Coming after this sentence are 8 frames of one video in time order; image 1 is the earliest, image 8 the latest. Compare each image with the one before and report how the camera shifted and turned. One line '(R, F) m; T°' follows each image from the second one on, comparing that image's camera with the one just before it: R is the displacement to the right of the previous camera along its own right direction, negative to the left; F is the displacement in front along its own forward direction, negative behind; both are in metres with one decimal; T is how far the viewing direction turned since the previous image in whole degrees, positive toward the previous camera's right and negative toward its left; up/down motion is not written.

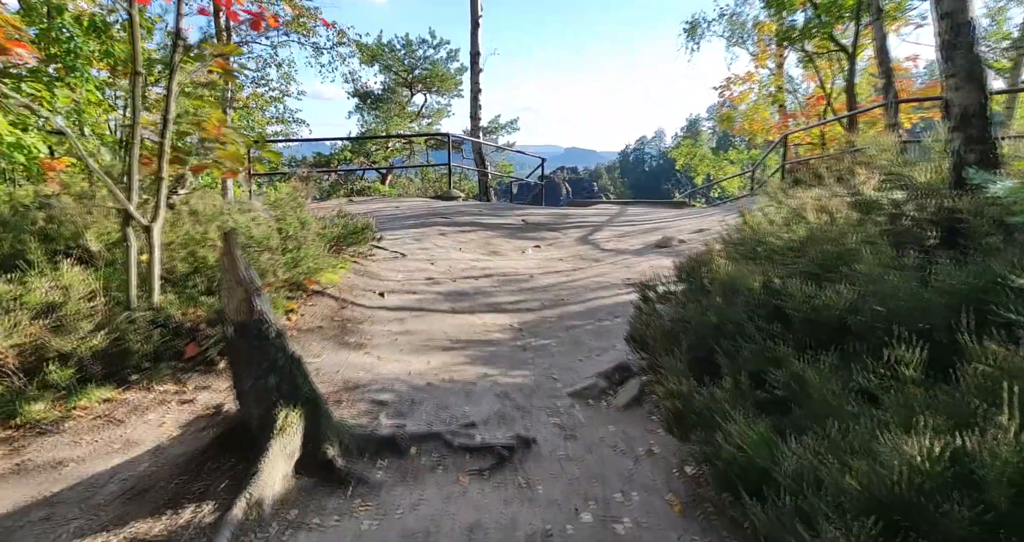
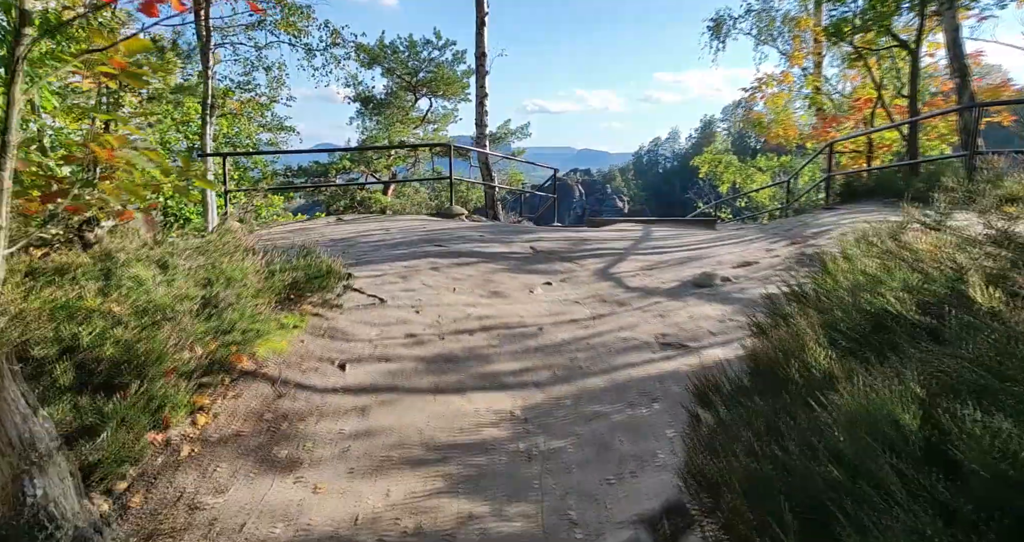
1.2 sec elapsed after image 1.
(0.0, +0.9) m; -1°
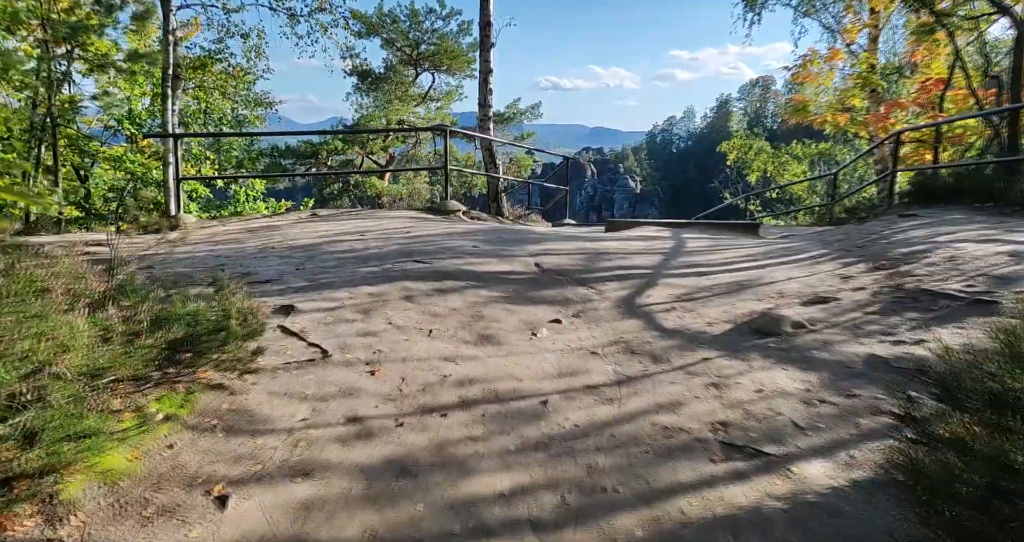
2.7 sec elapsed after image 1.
(+0.1, +1.0) m; -1°
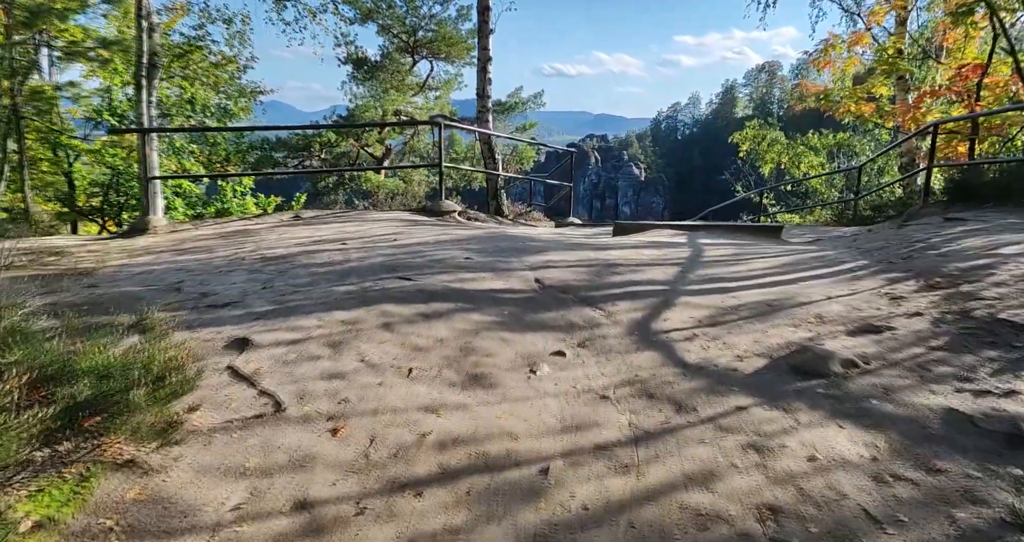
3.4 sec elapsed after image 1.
(0.0, +0.5) m; 0°
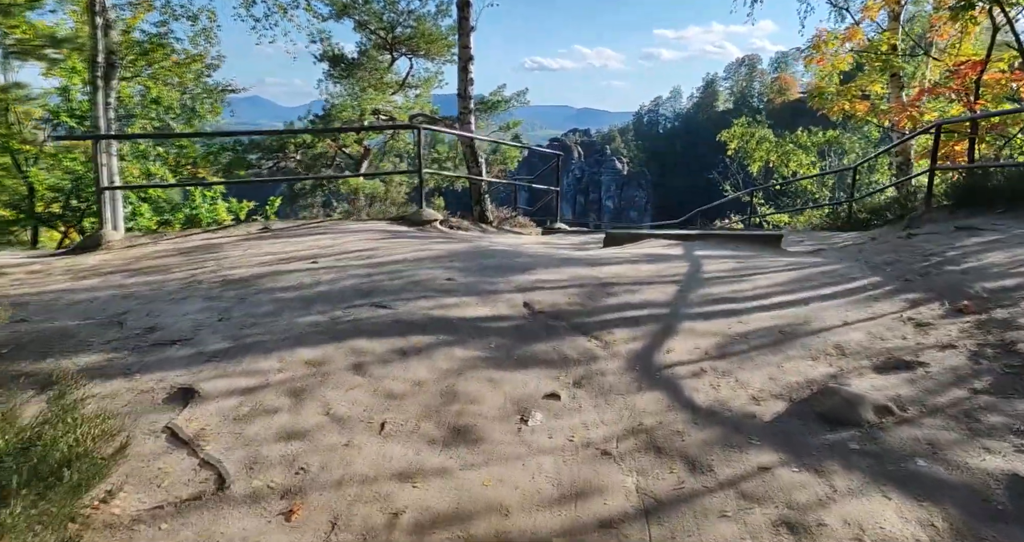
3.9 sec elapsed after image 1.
(0.0, +0.3) m; +1°
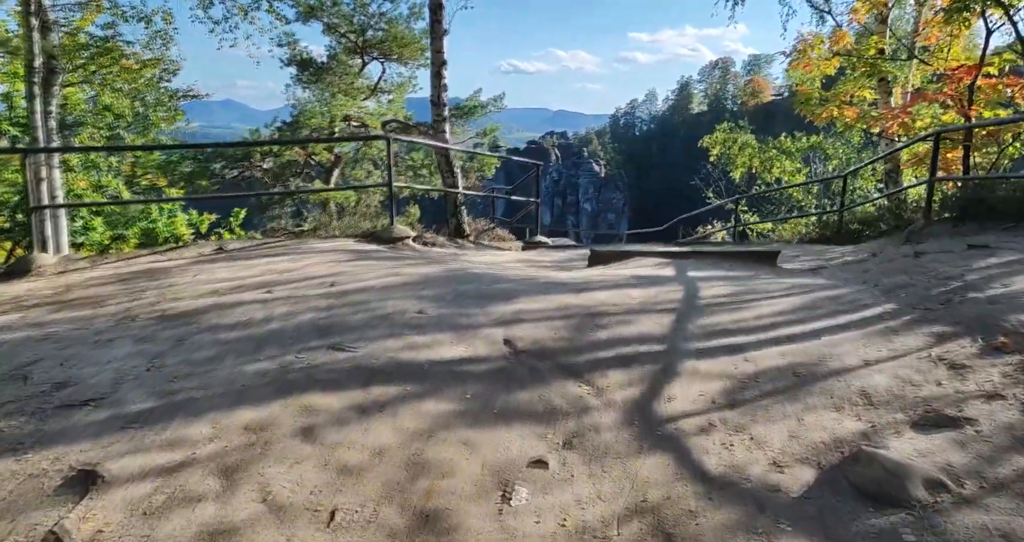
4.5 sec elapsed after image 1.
(0.0, +0.4) m; +2°
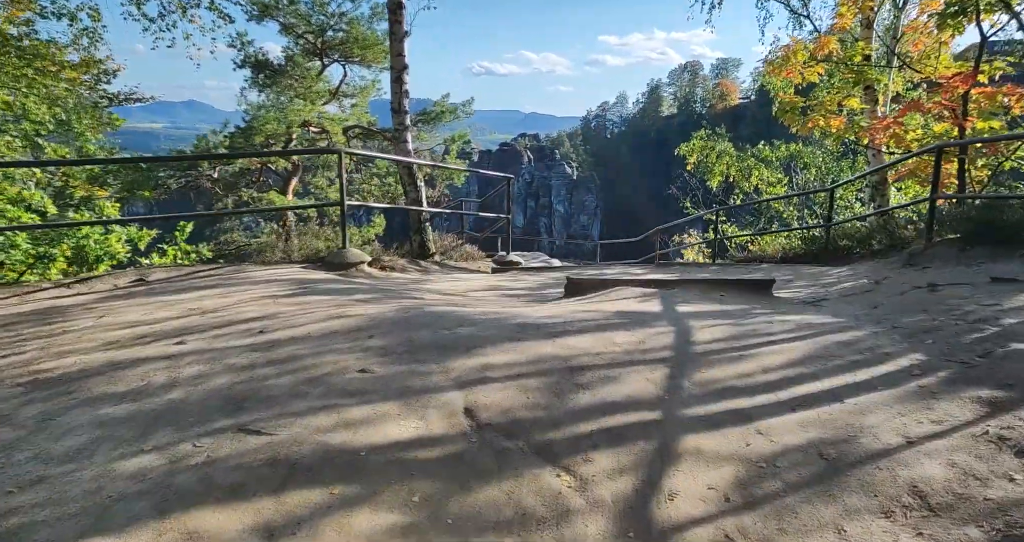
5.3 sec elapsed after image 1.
(0.0, +0.5) m; +3°
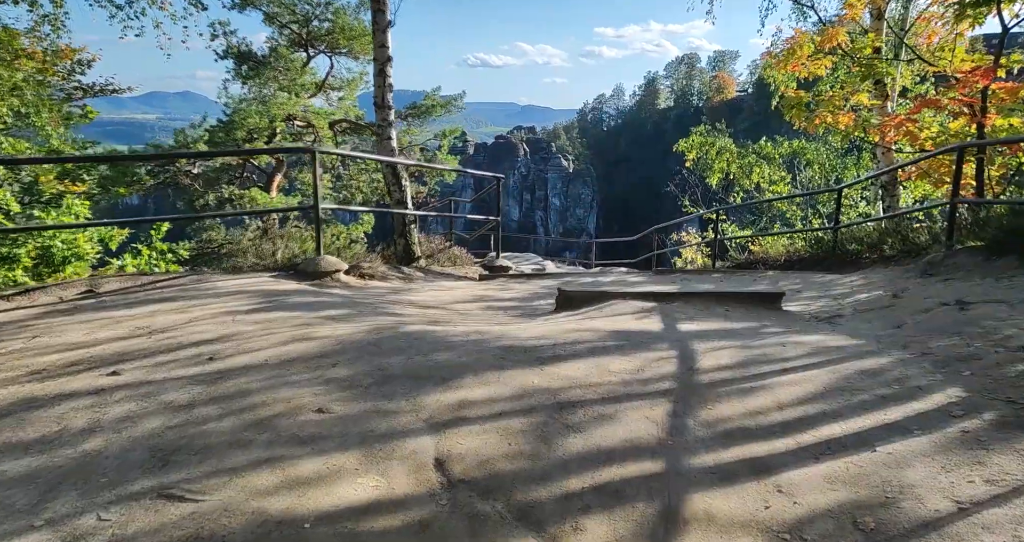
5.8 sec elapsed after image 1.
(+0.1, +0.4) m; 0°
